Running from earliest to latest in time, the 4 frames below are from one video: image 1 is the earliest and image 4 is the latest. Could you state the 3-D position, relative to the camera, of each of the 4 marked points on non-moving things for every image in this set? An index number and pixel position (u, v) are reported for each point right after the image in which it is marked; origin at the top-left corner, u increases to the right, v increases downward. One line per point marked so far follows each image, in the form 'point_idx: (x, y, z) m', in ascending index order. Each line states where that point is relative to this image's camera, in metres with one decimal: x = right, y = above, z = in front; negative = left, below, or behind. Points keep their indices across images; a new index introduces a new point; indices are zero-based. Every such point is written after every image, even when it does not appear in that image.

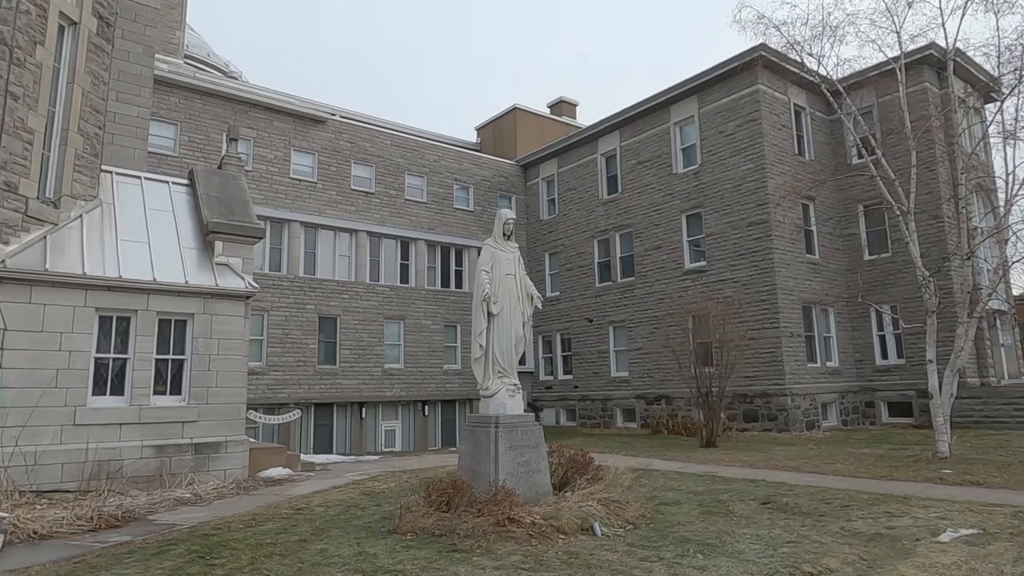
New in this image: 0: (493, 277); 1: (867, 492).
0: (-0.2, +0.1, +6.9) m
1: (+4.2, -2.4, +7.7) m
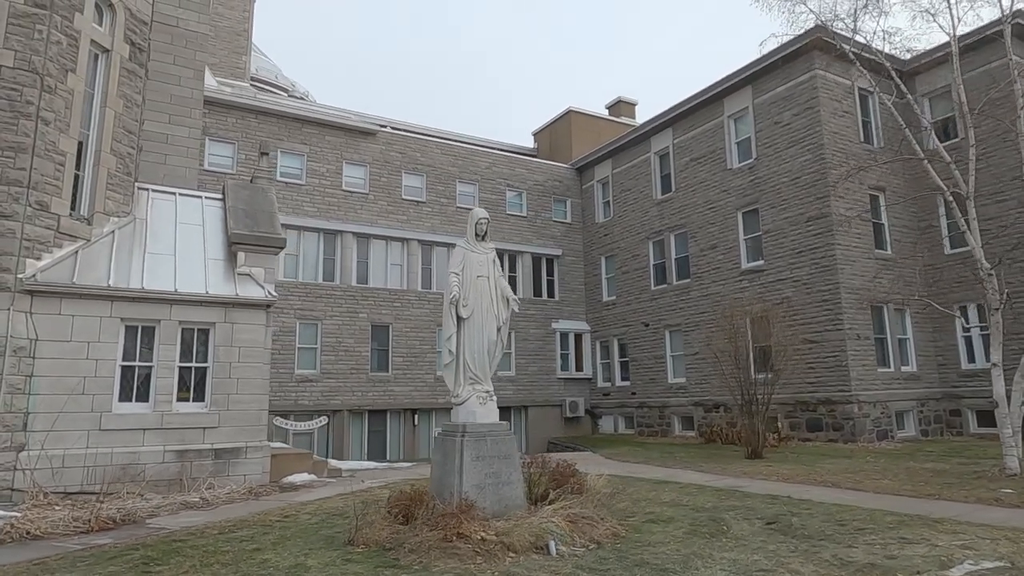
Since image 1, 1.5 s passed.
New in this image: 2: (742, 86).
0: (-0.5, +0.1, +6.7) m
1: (+4.0, -2.4, +6.9) m
2: (+6.9, +6.1, +19.6) m
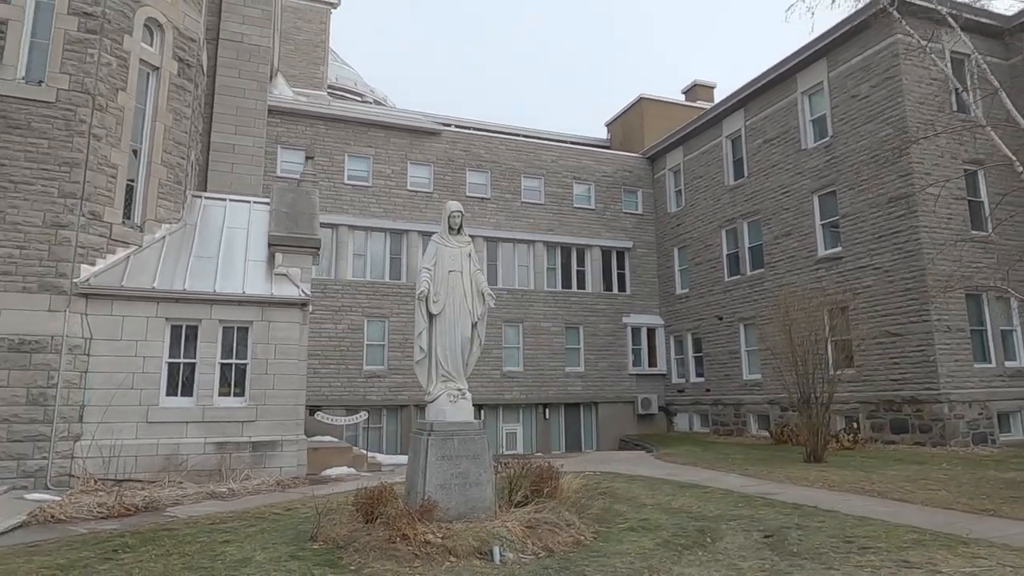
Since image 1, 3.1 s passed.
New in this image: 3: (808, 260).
0: (-0.8, +0.1, +6.5) m
1: (+3.8, -2.2, +6.0) m
2: (+8.4, +6.4, +18.1) m
3: (+8.2, +0.8, +18.0) m
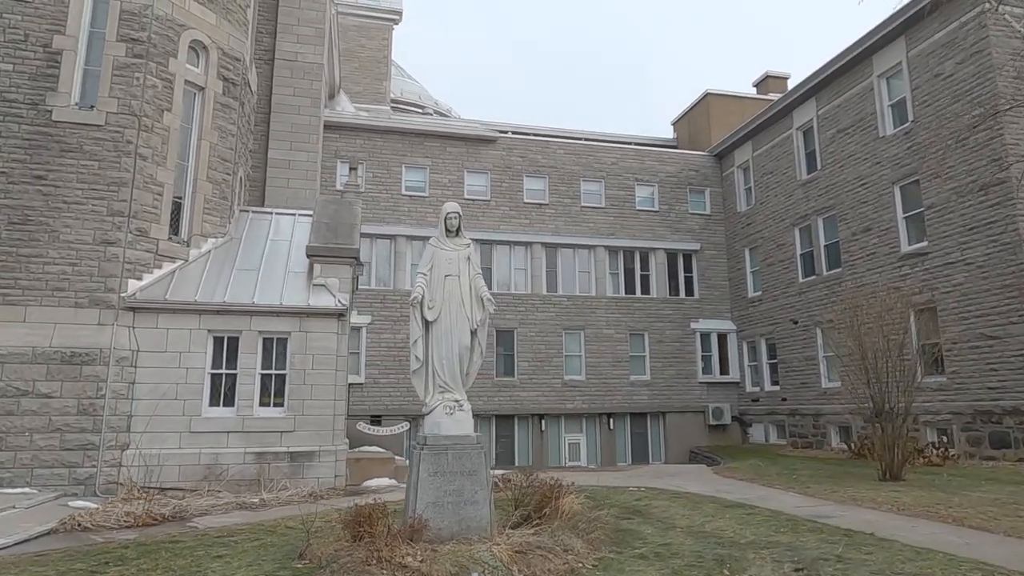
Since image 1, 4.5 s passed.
0: (-0.8, +0.1, +6.2) m
1: (+3.7, -2.2, +5.1) m
2: (+9.7, +6.4, +16.6) m
3: (+9.5, +0.8, +16.4) m
